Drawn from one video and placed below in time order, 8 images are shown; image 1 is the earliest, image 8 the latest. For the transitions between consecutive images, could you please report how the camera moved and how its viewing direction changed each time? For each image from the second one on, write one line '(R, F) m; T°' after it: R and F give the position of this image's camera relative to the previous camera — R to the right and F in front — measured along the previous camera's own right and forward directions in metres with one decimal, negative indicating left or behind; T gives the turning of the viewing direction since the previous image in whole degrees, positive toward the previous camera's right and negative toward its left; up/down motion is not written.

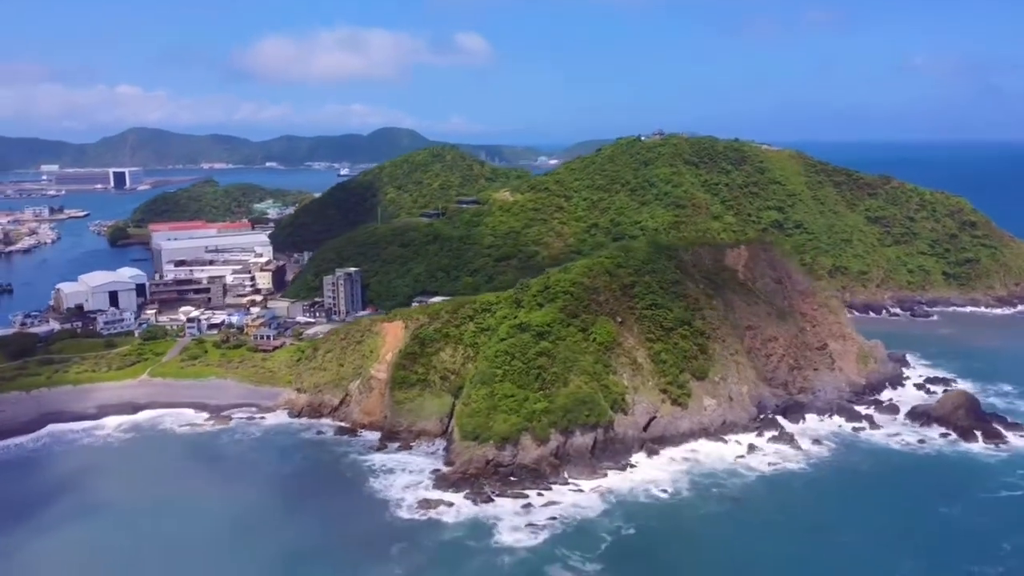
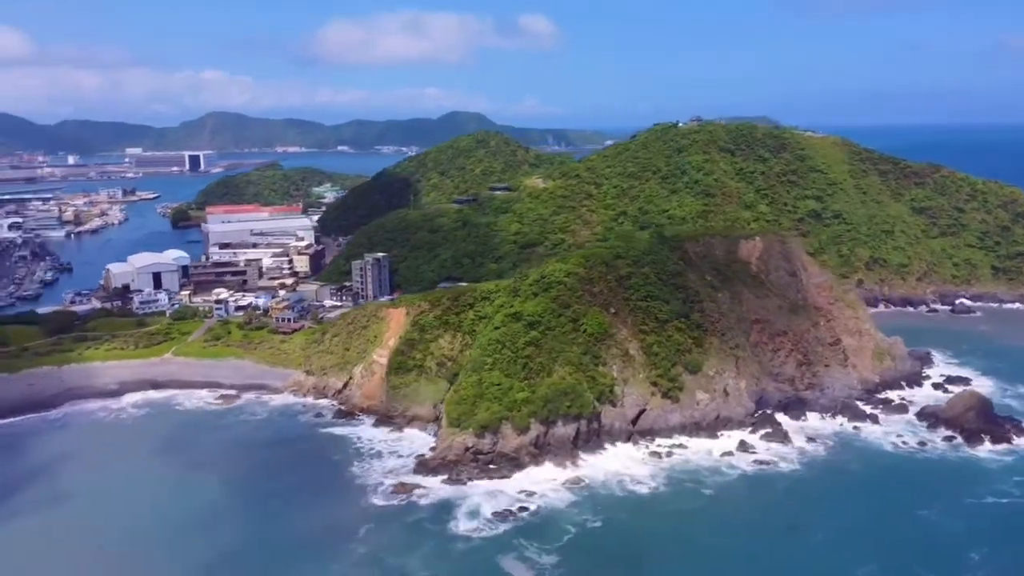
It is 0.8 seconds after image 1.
(+4.2, 0.0) m; -5°
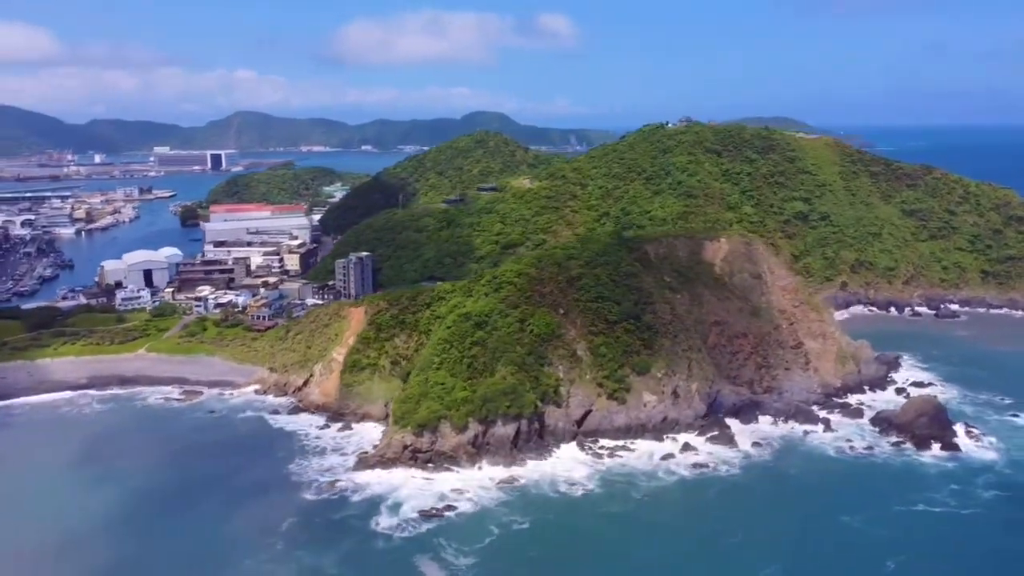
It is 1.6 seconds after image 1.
(+4.2, -0.1) m; -2°
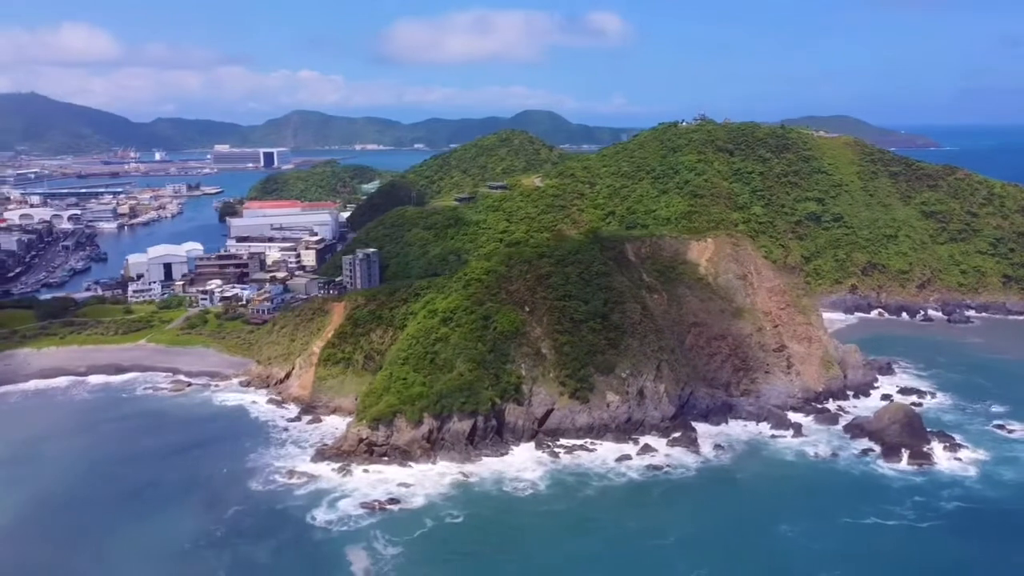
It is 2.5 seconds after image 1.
(+4.8, +0.1) m; -4°
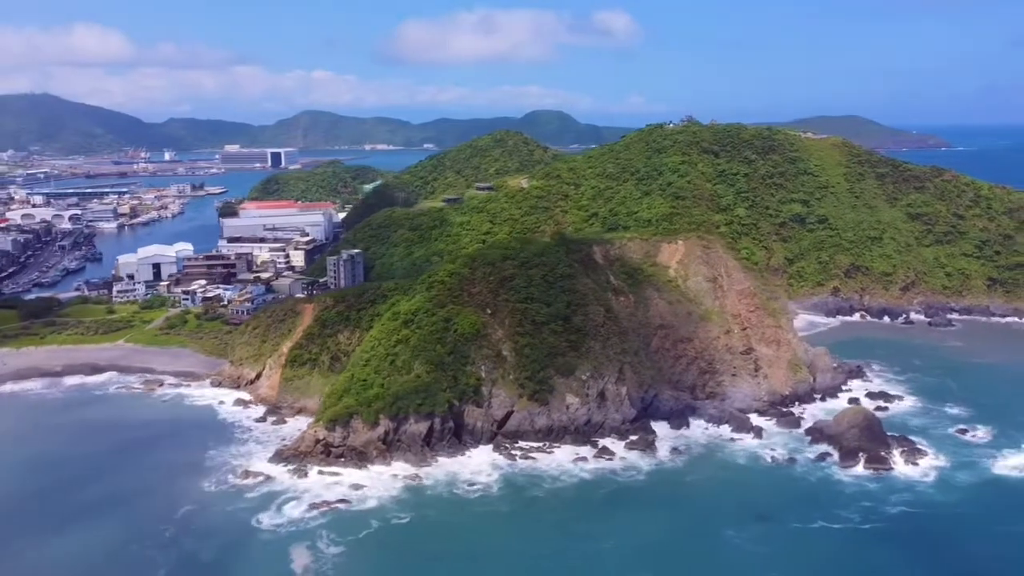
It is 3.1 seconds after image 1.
(+2.8, -0.1) m; -1°
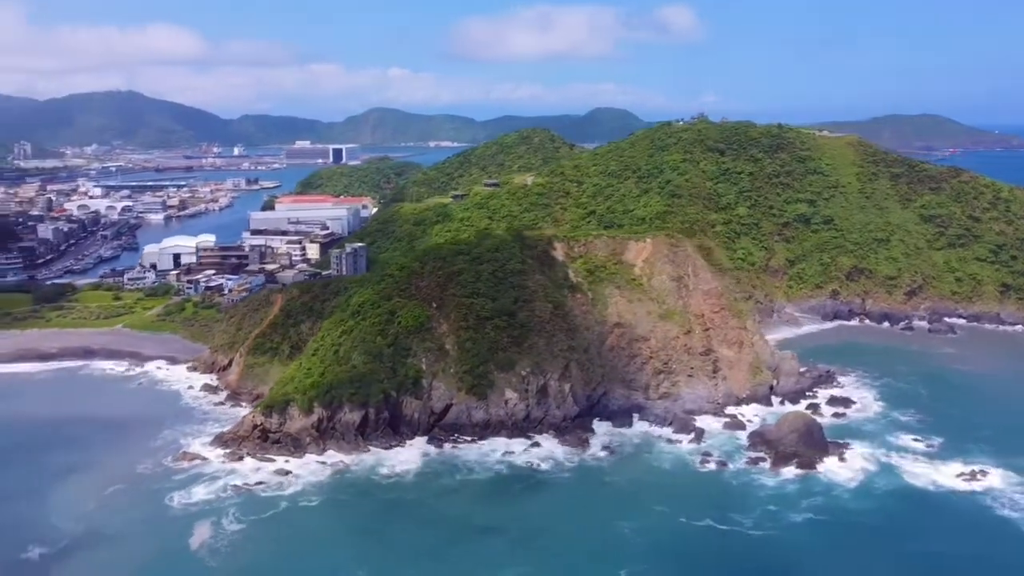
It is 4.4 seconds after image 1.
(+6.7, 0.0) m; -5°
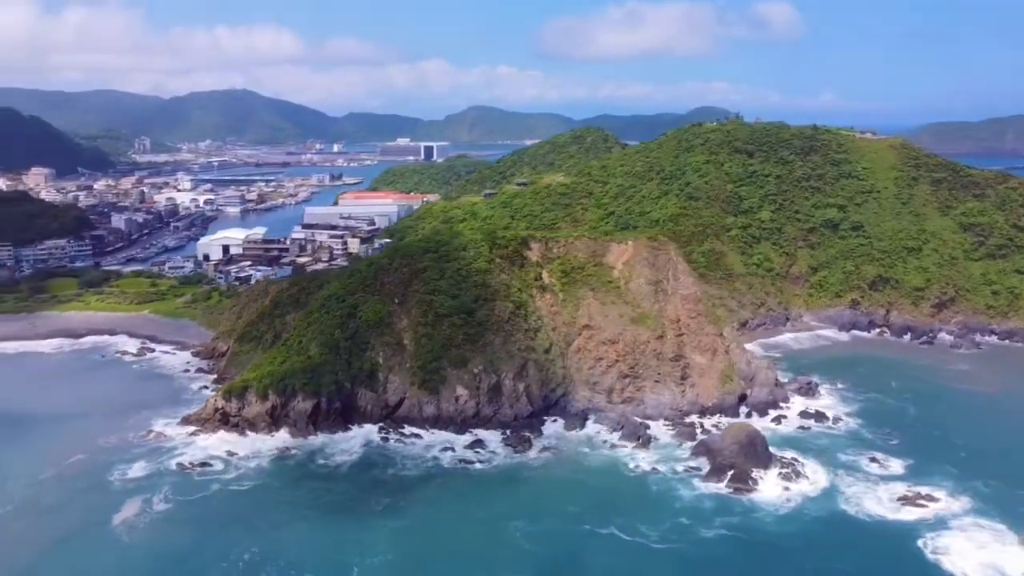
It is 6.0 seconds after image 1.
(+7.9, +0.1) m; -7°
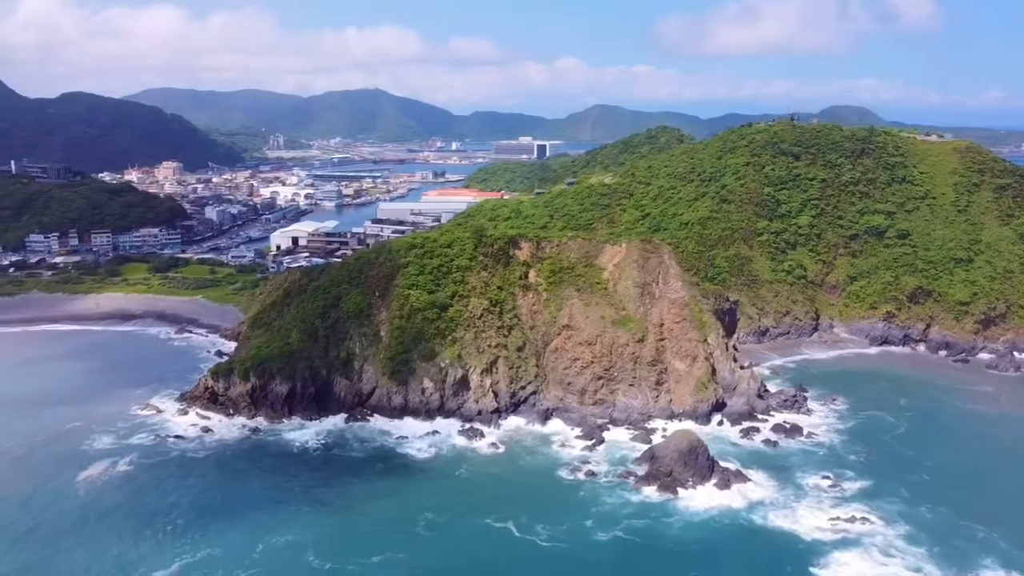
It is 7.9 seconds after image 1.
(+8.6, -0.1) m; -9°
